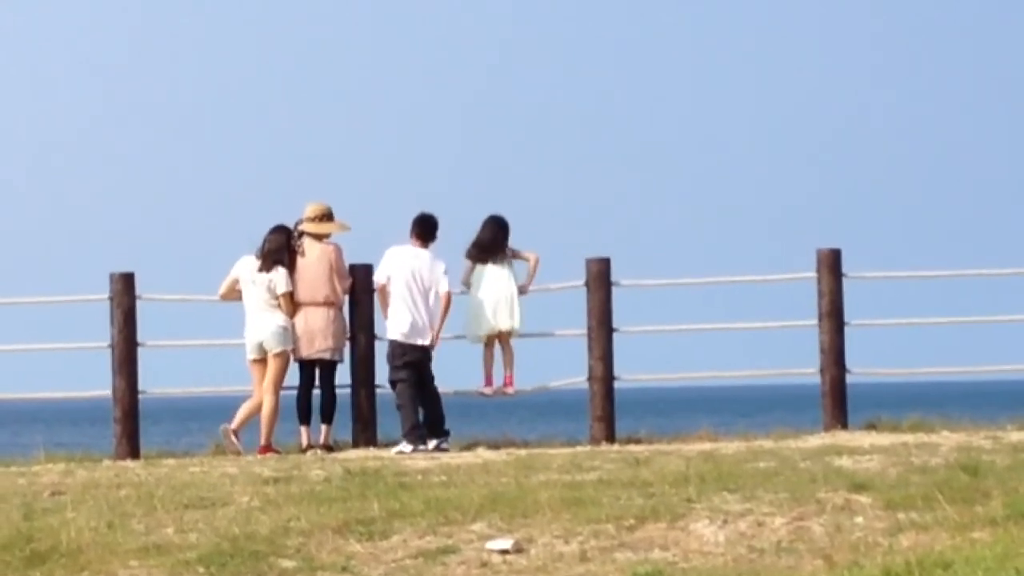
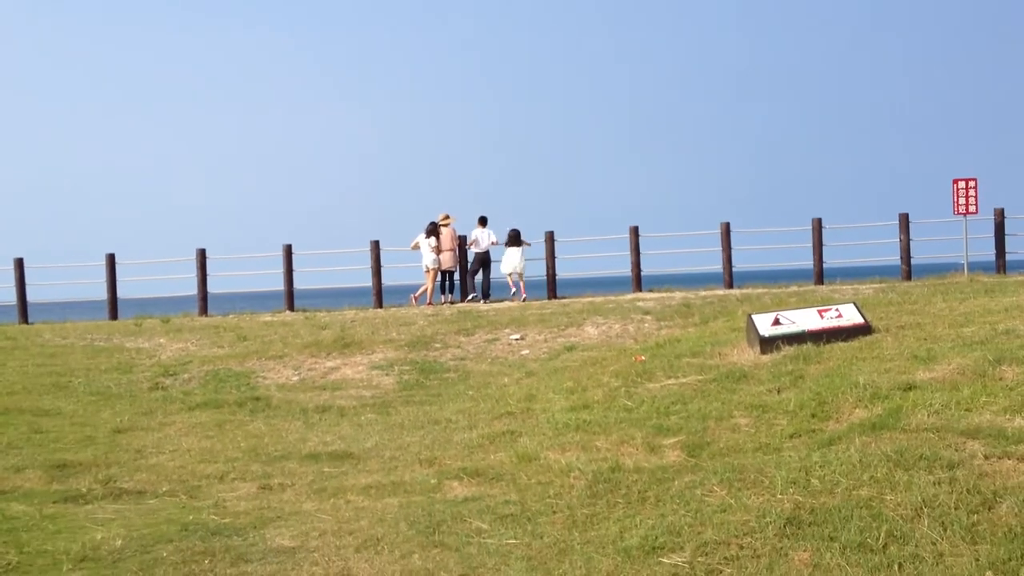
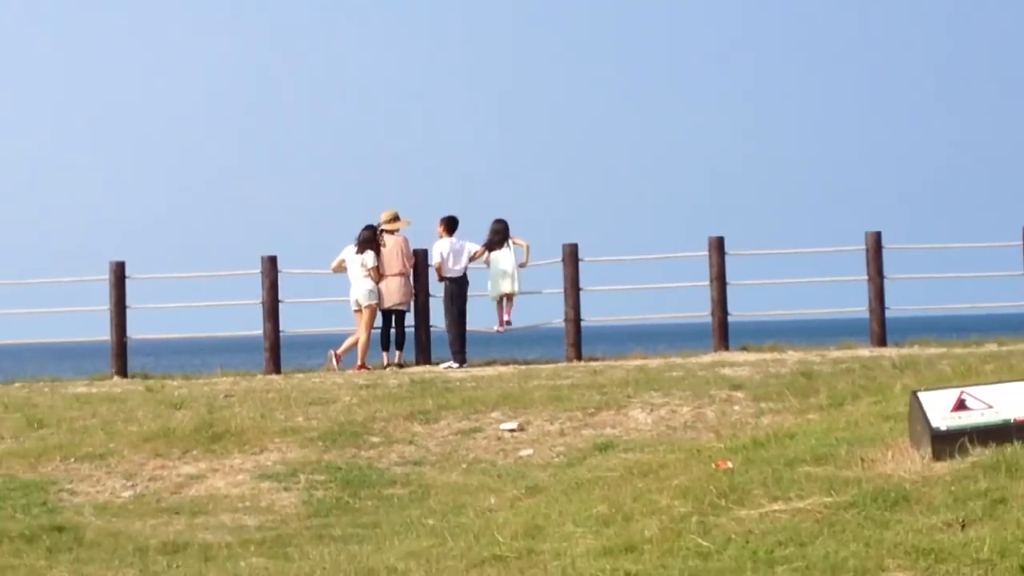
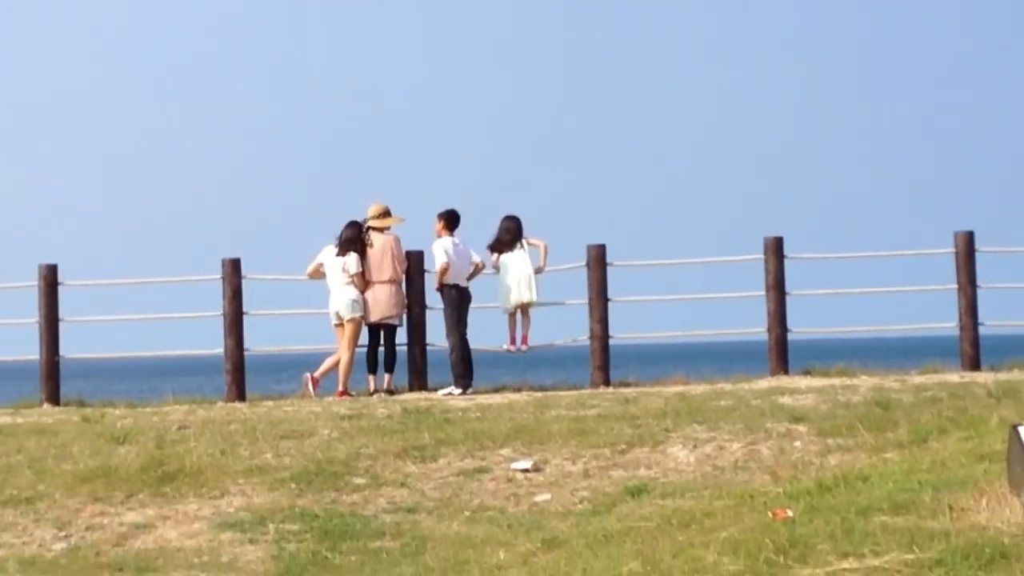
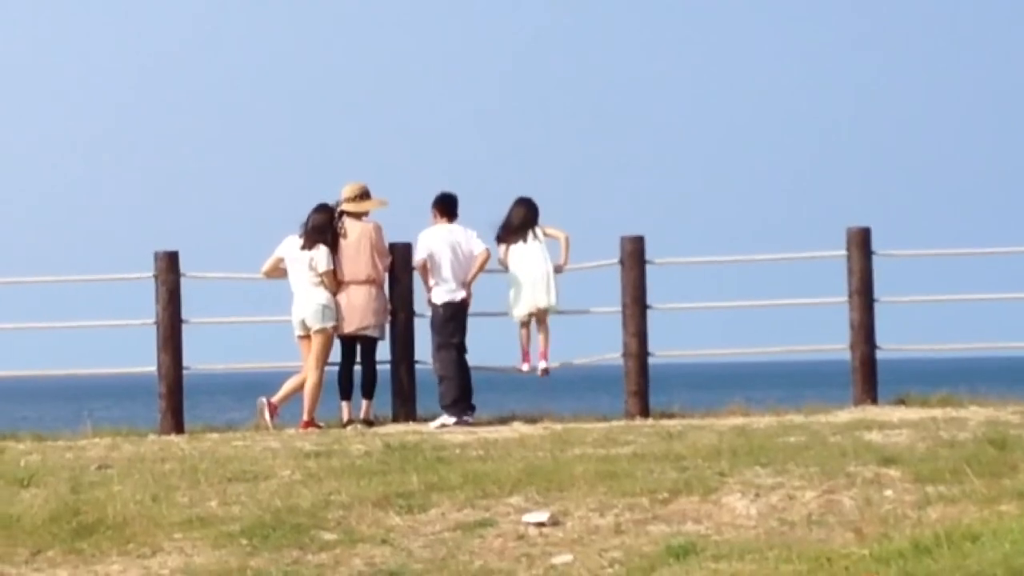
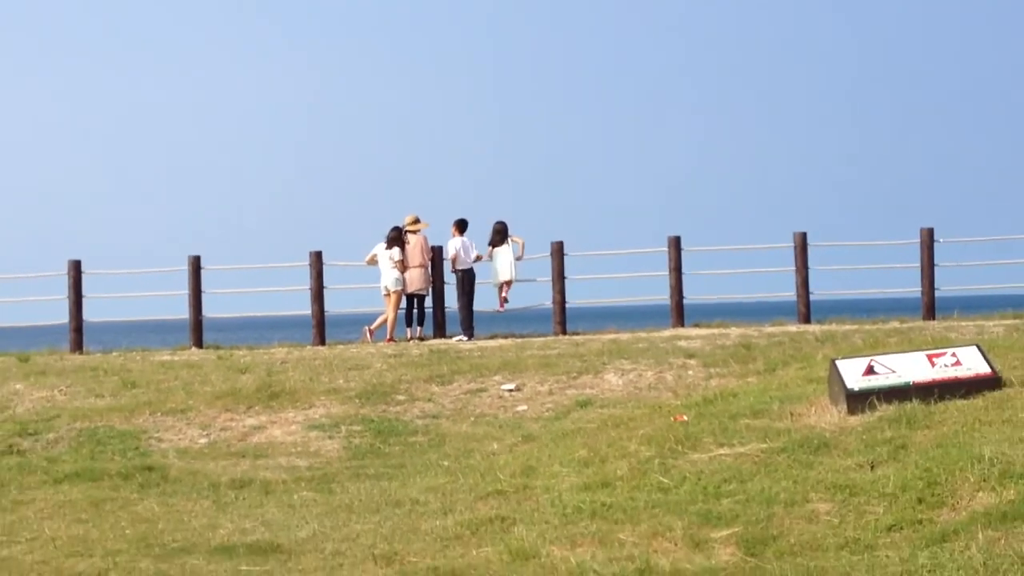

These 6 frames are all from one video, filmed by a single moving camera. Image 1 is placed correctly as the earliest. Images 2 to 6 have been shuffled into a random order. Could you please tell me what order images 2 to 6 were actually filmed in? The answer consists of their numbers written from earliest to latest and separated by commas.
5, 4, 3, 6, 2
